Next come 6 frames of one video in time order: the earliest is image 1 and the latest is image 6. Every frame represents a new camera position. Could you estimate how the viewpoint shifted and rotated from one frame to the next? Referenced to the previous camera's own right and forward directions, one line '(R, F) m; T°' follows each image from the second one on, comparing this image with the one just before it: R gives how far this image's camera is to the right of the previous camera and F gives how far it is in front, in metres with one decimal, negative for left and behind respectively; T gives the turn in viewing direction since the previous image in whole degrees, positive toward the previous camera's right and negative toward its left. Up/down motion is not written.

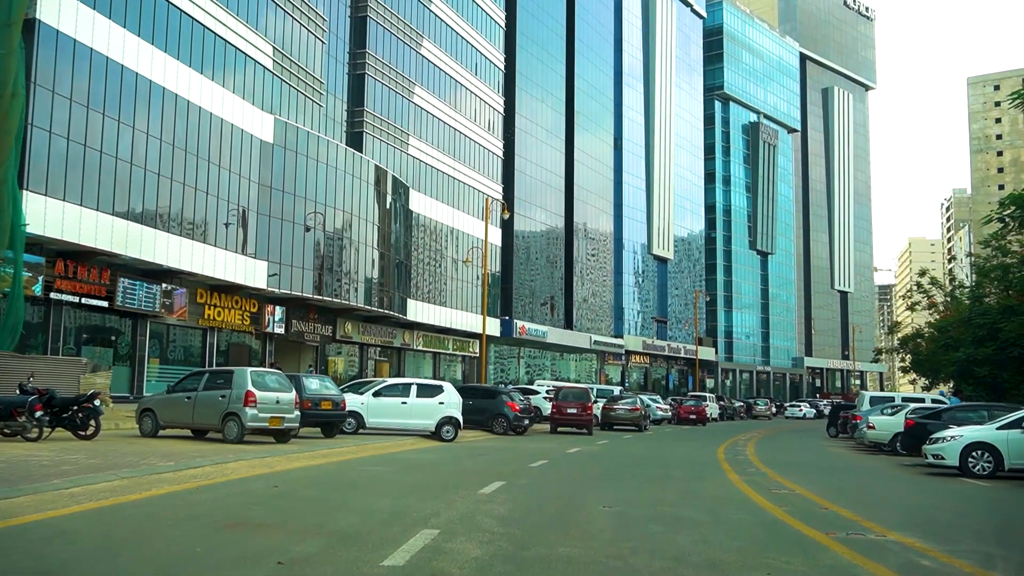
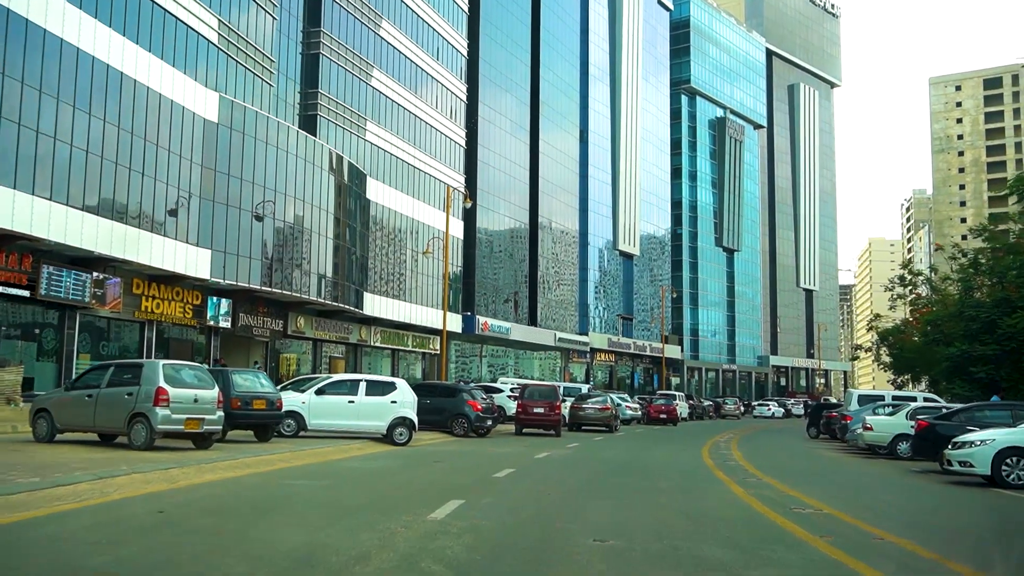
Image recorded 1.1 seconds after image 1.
(0.0, +2.3) m; +2°
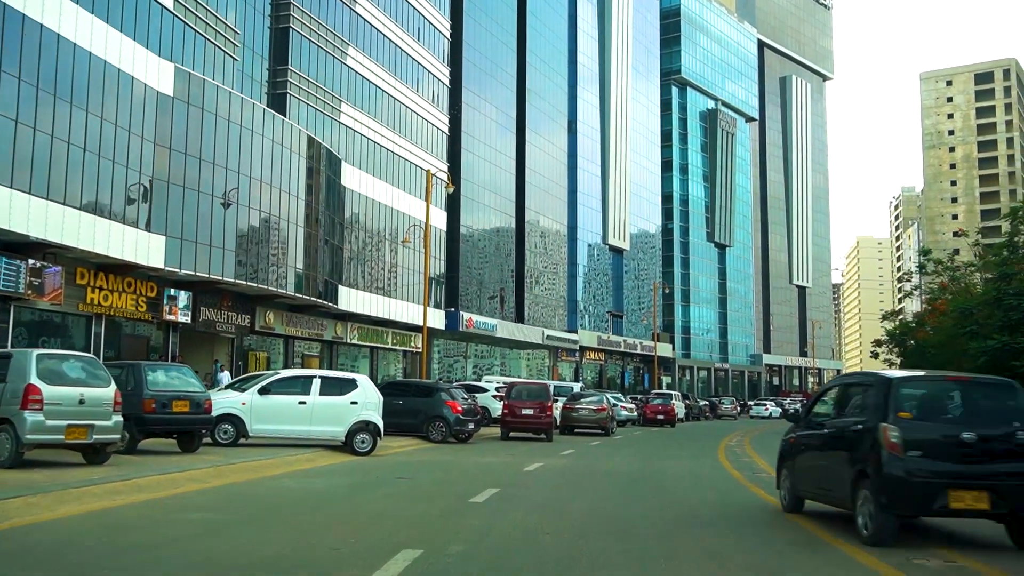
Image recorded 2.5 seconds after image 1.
(0.0, +3.1) m; +1°
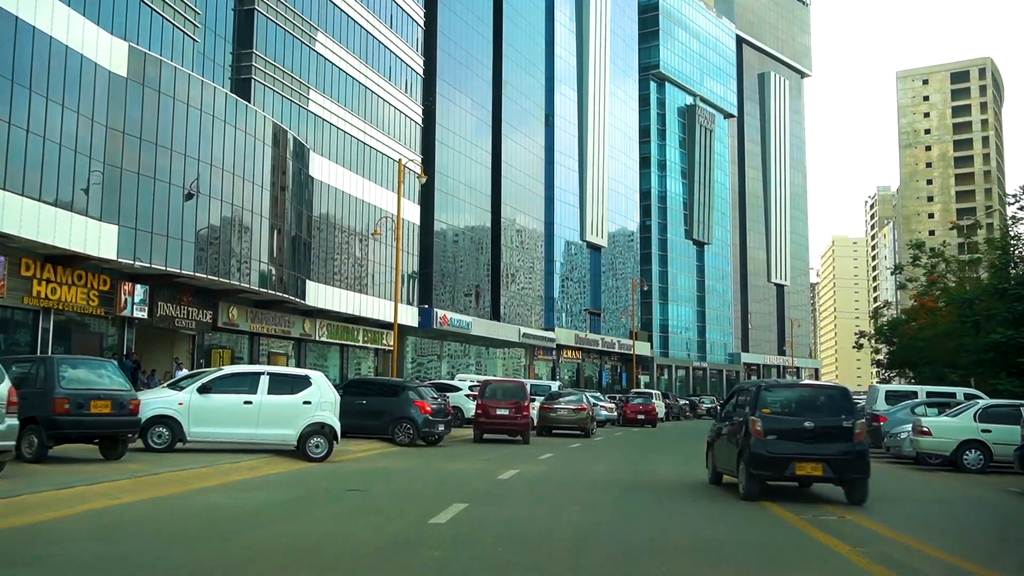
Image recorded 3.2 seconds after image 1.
(+0.1, +1.6) m; +1°
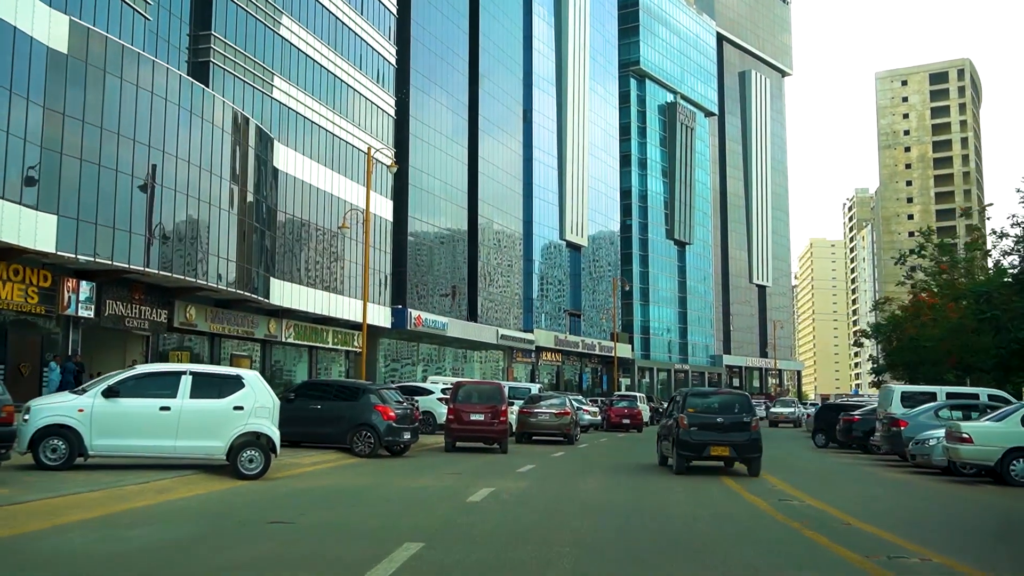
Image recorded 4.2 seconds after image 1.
(+0.1, +2.3) m; +1°
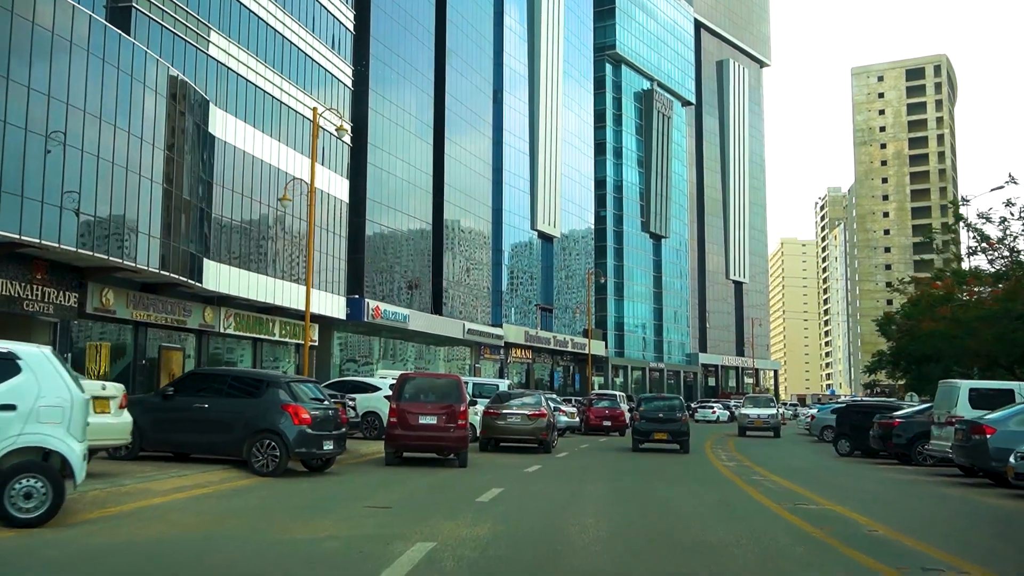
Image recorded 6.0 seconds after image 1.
(+0.1, +4.5) m; +2°
